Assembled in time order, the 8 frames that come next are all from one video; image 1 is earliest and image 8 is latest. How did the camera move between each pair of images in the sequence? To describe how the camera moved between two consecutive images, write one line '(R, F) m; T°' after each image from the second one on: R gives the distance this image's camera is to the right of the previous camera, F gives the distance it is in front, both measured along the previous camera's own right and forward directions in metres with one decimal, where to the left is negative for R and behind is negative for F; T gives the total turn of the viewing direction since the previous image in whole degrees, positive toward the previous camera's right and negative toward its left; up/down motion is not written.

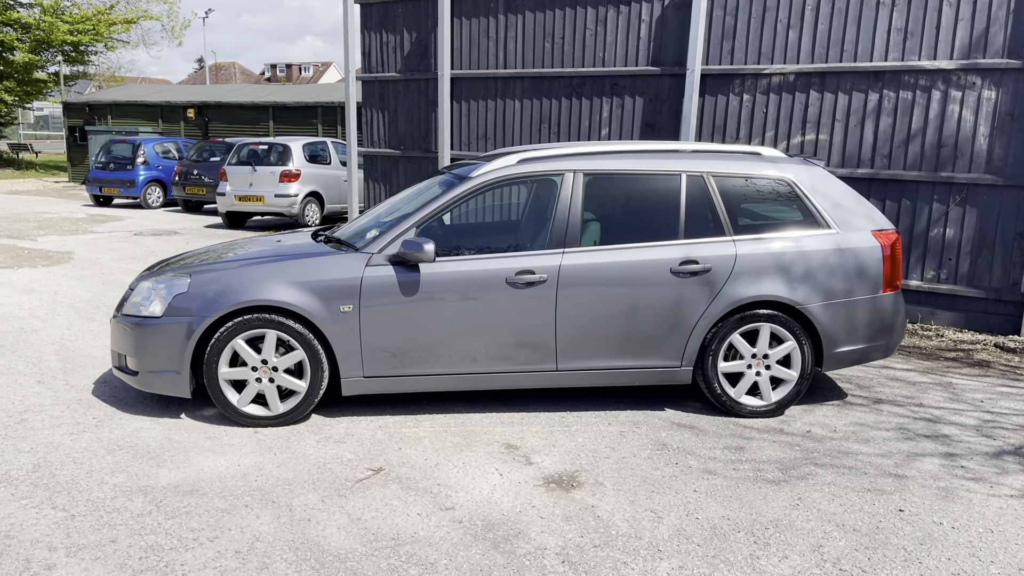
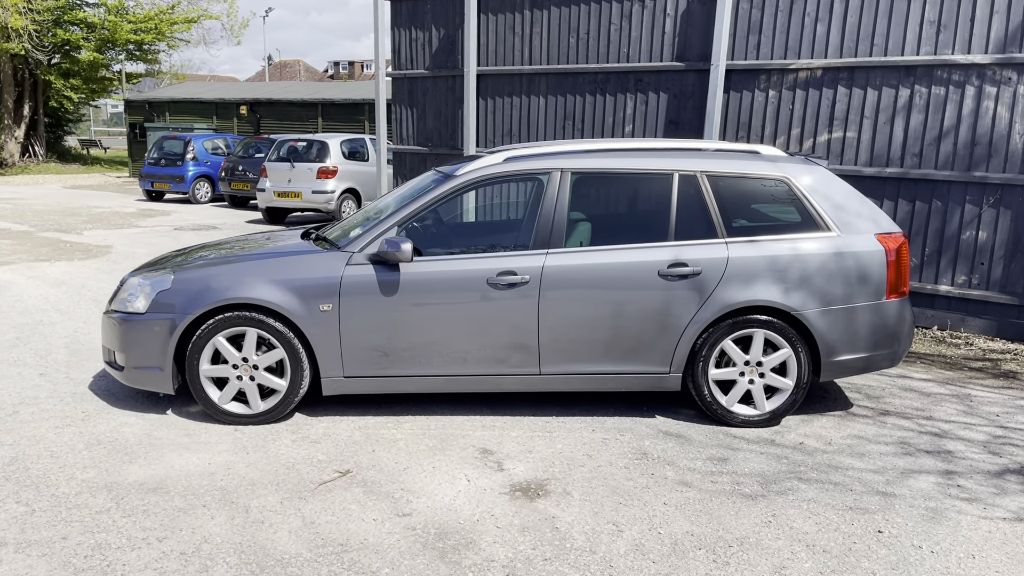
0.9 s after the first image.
(+0.4, +0.1) m; -4°
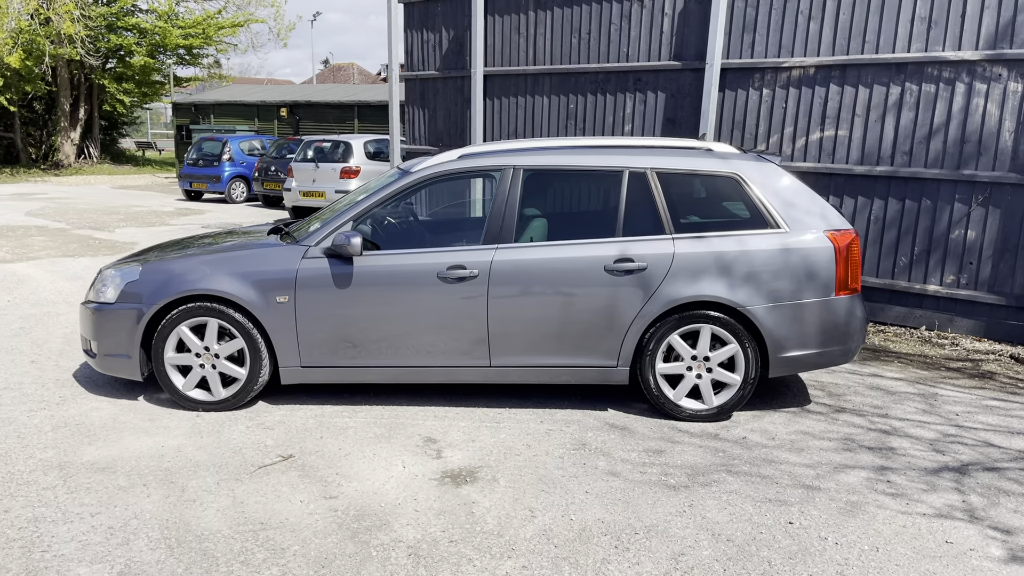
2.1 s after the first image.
(+0.5, -0.1) m; -3°
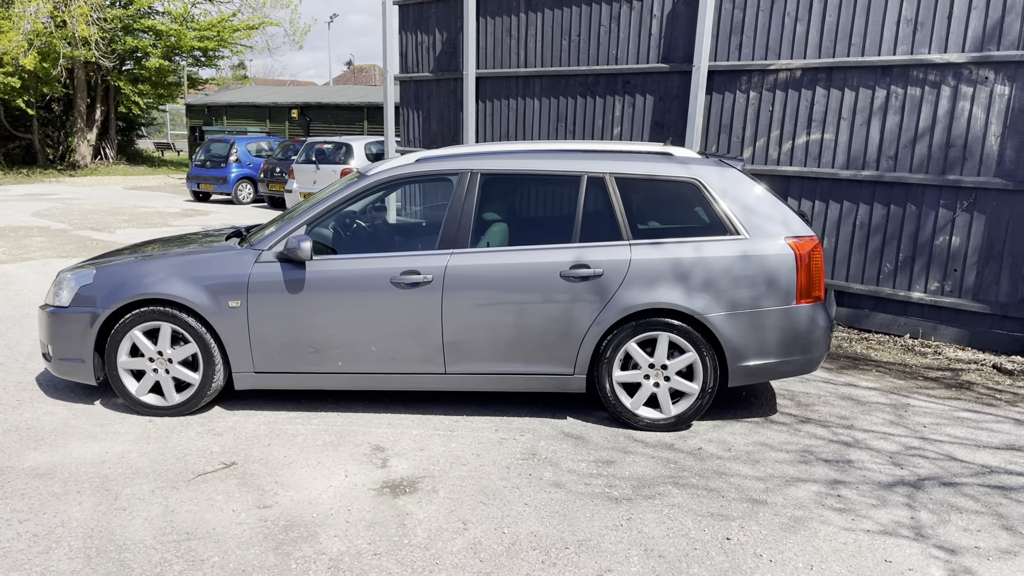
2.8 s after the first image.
(+0.3, +0.1) m; -1°
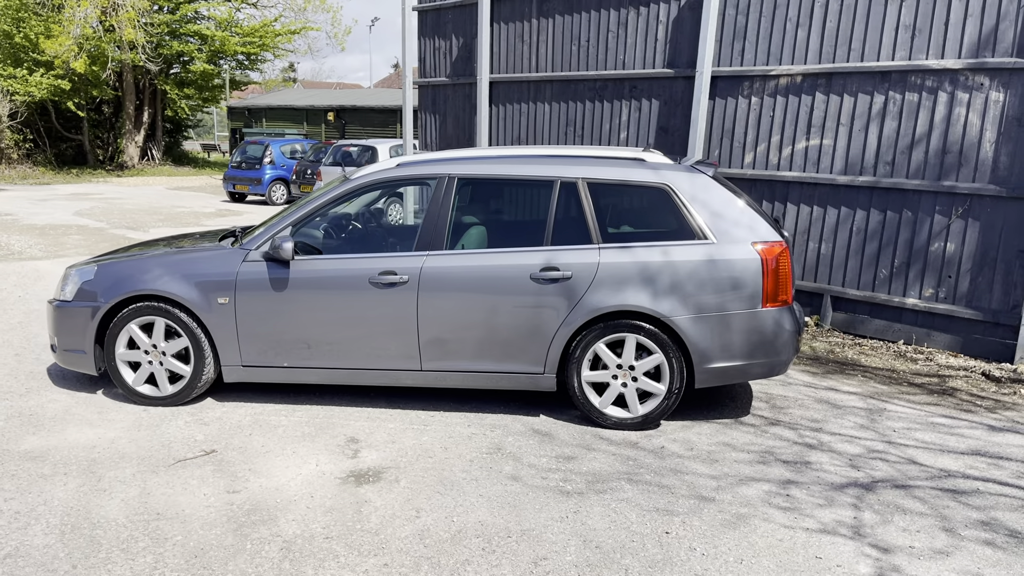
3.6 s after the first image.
(+0.4, -0.2) m; -3°
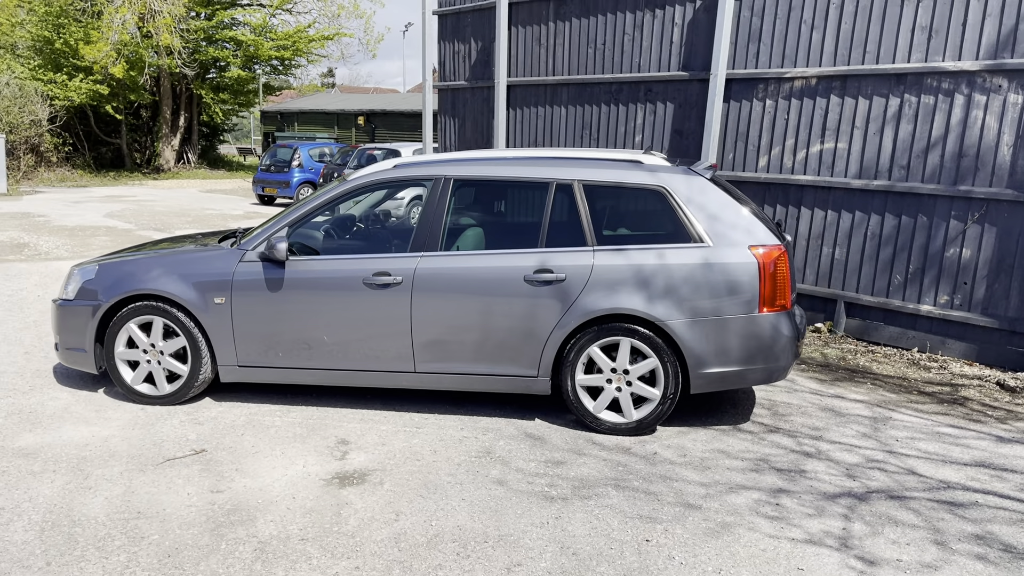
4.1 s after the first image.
(+0.2, 0.0) m; -2°
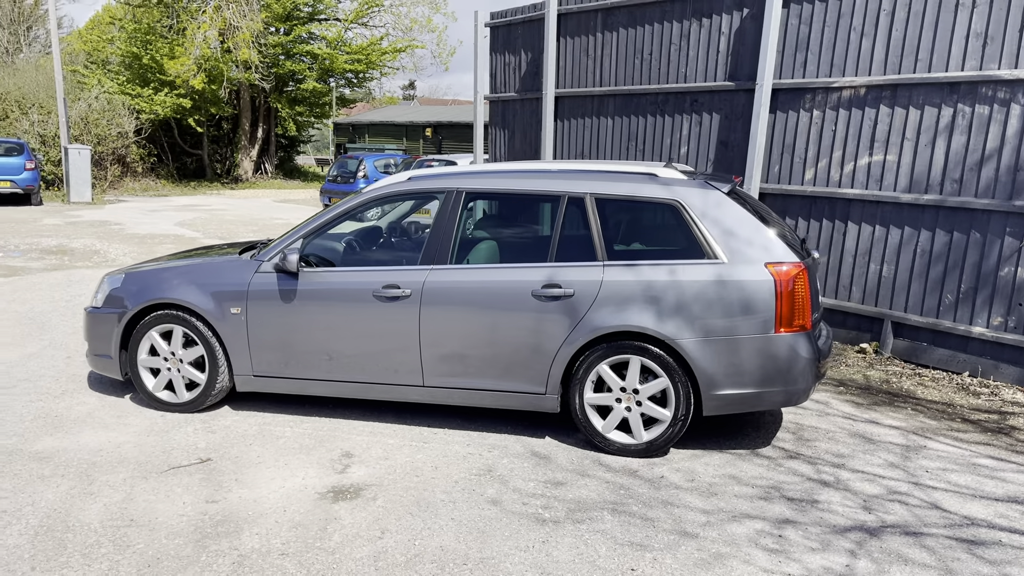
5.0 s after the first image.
(+0.3, +0.1) m; -5°
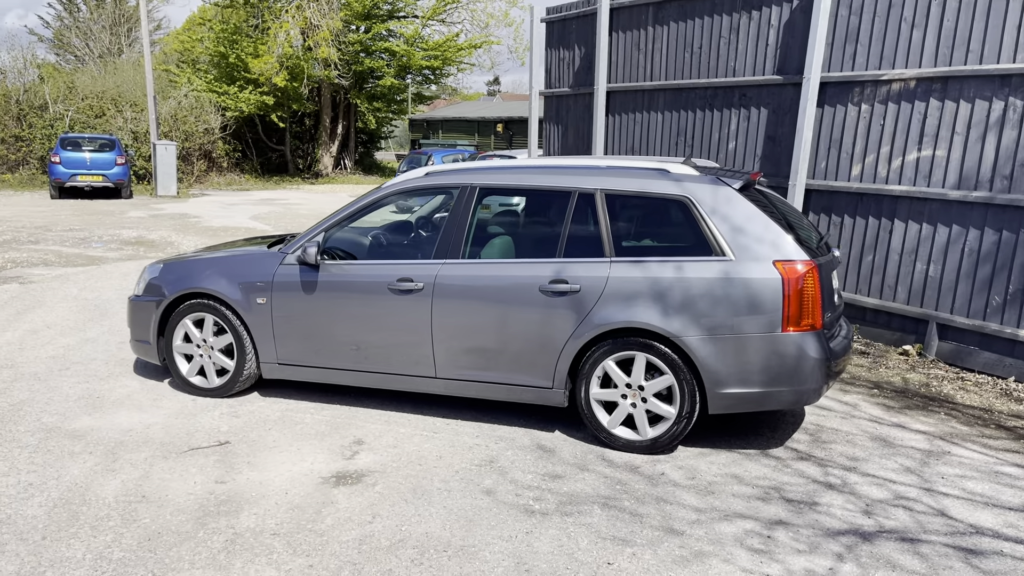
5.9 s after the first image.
(+0.4, 0.0) m; -5°
